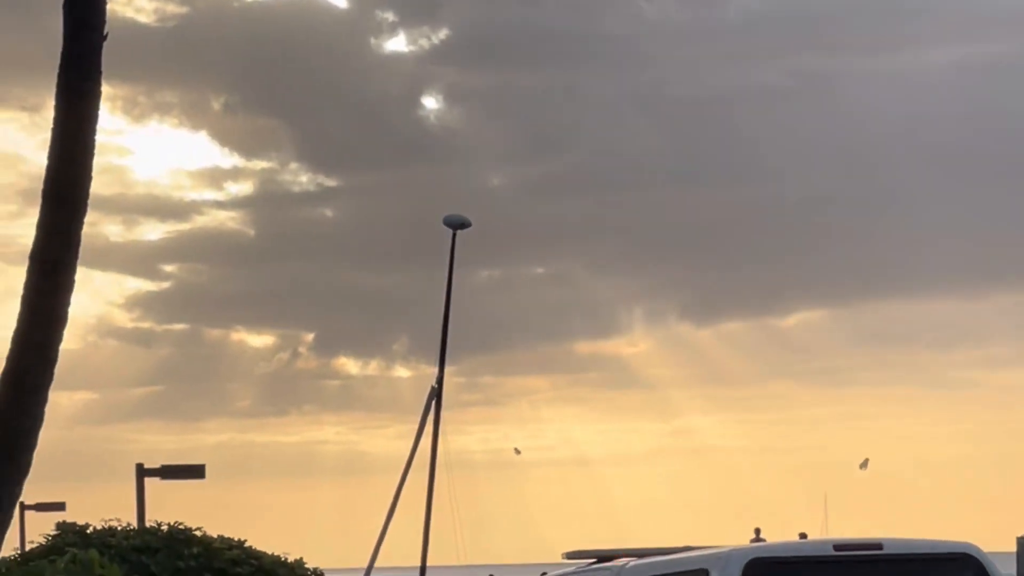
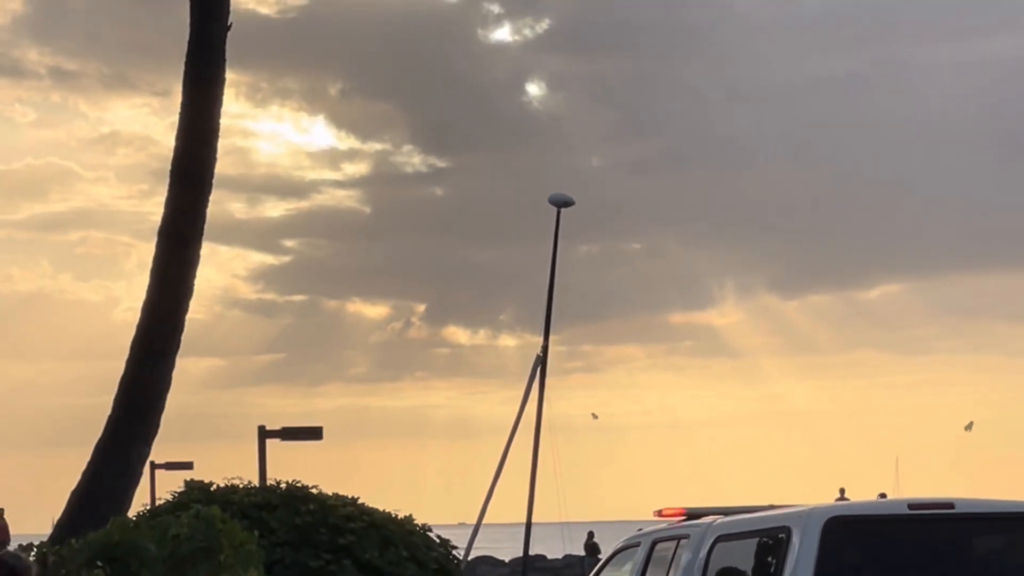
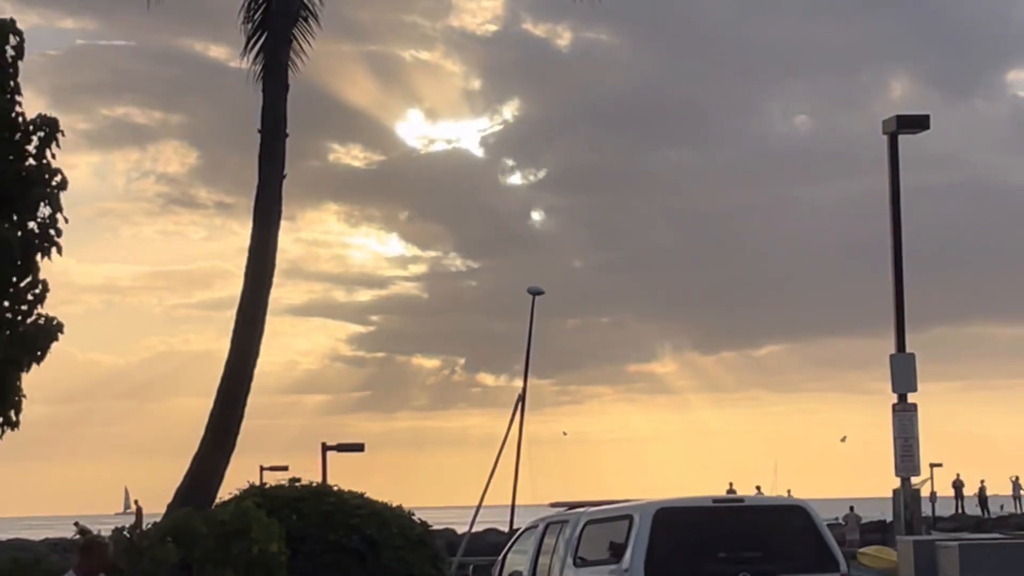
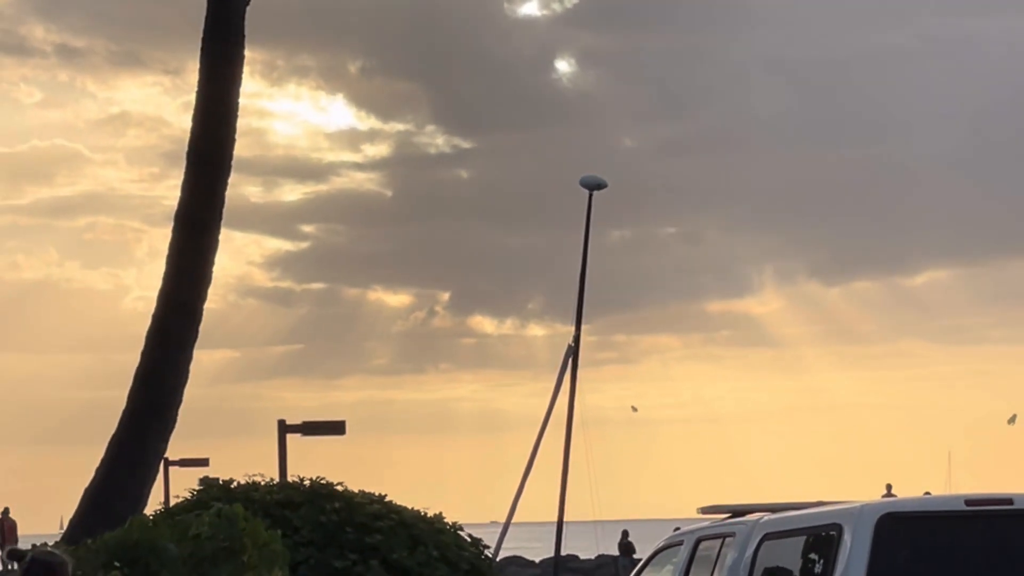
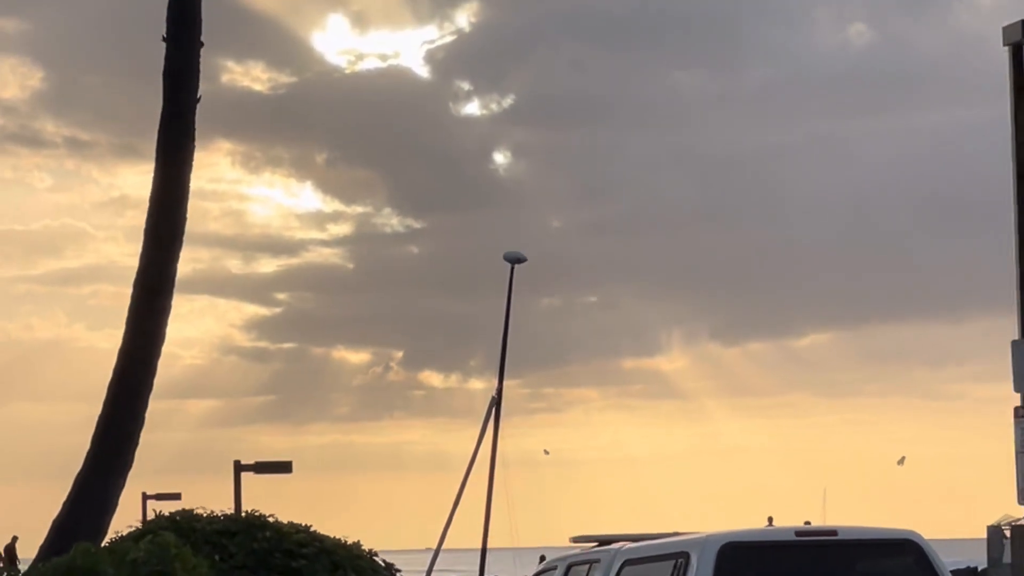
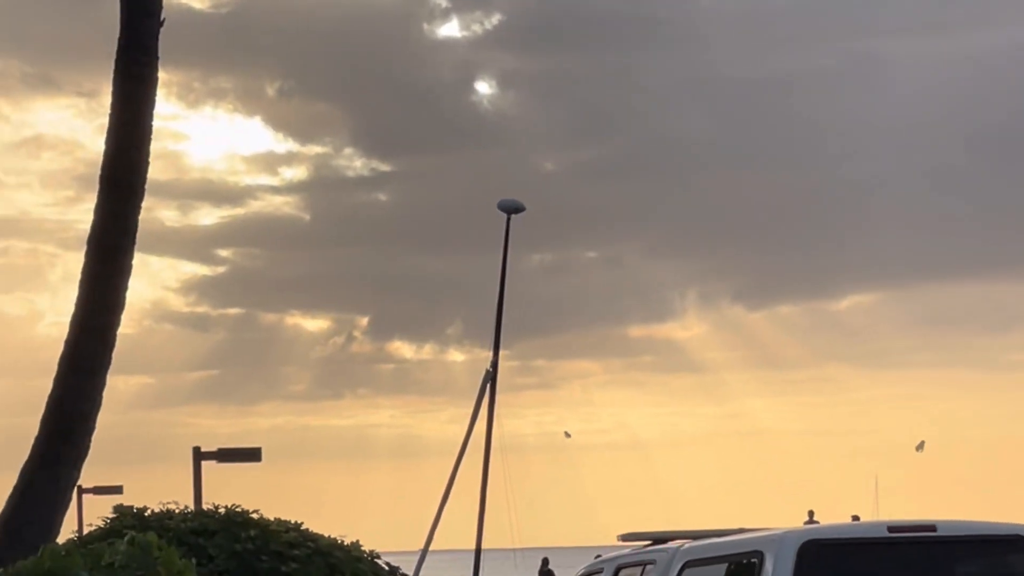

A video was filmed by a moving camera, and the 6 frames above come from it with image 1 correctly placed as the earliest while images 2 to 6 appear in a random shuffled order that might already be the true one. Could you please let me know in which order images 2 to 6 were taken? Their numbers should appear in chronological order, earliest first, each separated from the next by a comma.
6, 4, 2, 5, 3
